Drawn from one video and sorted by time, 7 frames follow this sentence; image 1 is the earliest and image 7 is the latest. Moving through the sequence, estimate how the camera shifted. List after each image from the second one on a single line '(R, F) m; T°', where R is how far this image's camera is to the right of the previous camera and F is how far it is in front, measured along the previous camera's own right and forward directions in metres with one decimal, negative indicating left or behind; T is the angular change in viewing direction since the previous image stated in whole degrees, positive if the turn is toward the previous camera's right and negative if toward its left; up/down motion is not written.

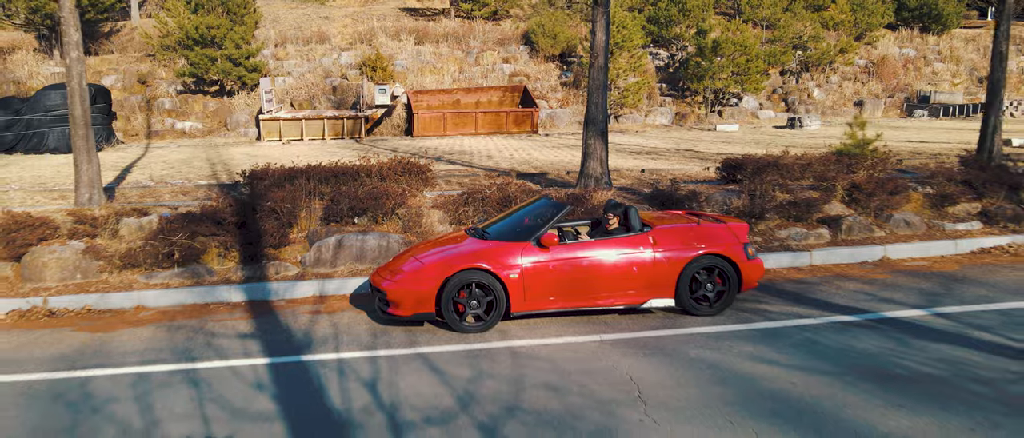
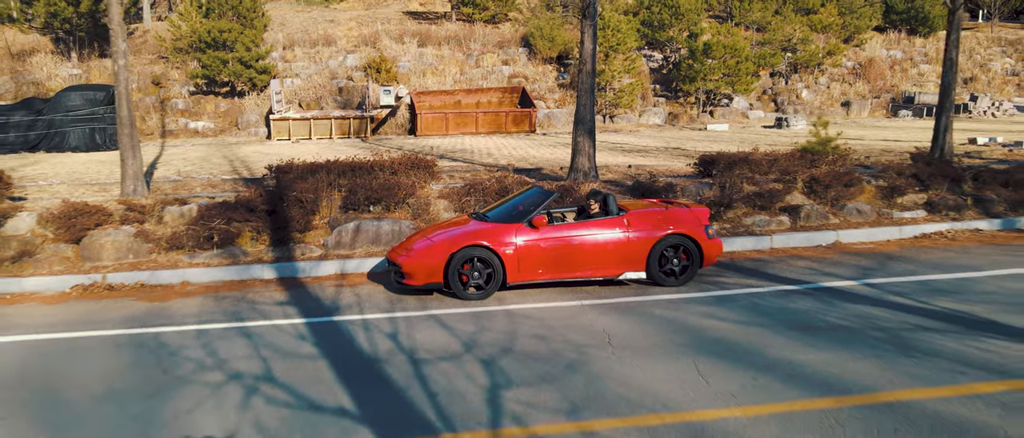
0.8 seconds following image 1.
(0.0, -1.3) m; 0°
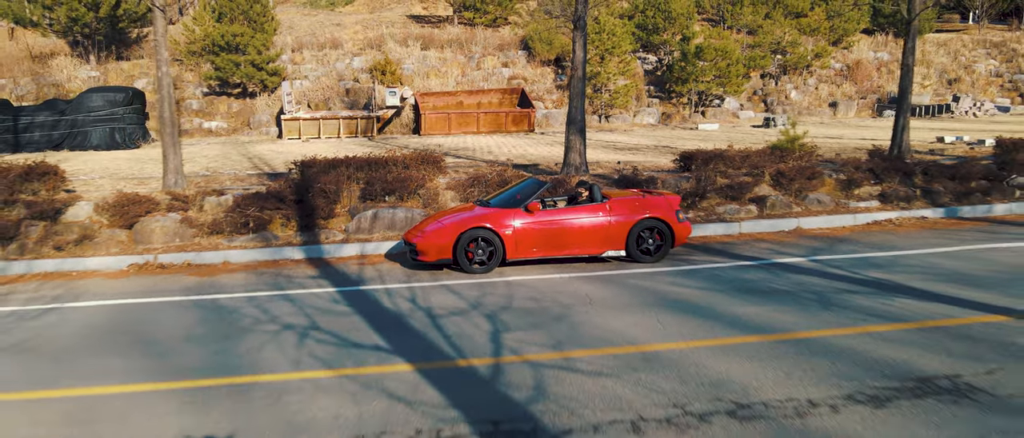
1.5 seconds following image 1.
(0.0, -1.4) m; 0°
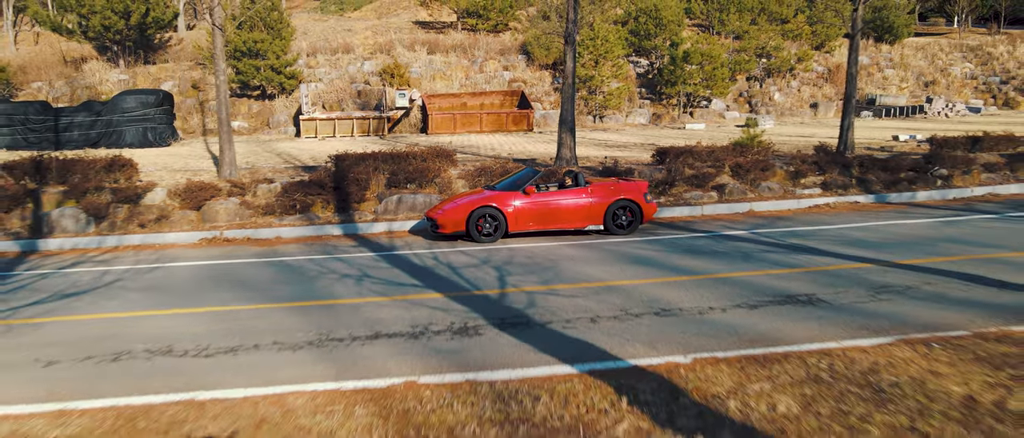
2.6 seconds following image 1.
(0.0, -2.4) m; 0°
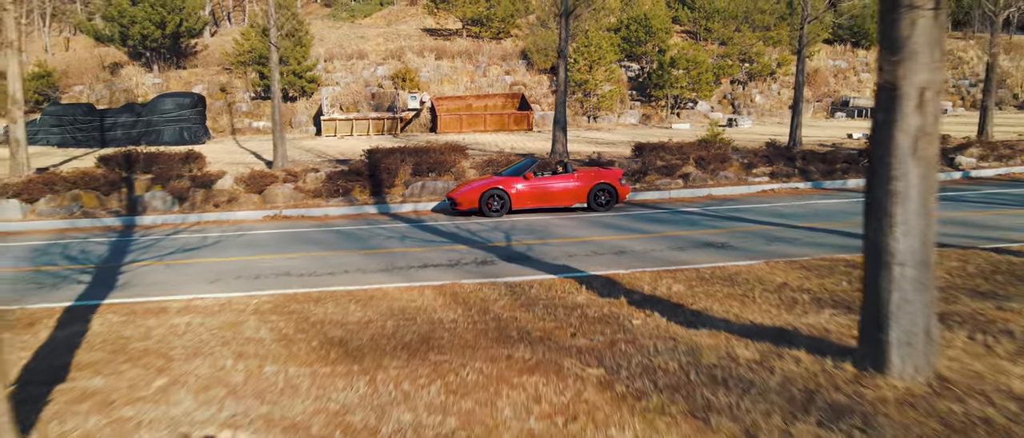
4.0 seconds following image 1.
(0.0, -3.2) m; 0°
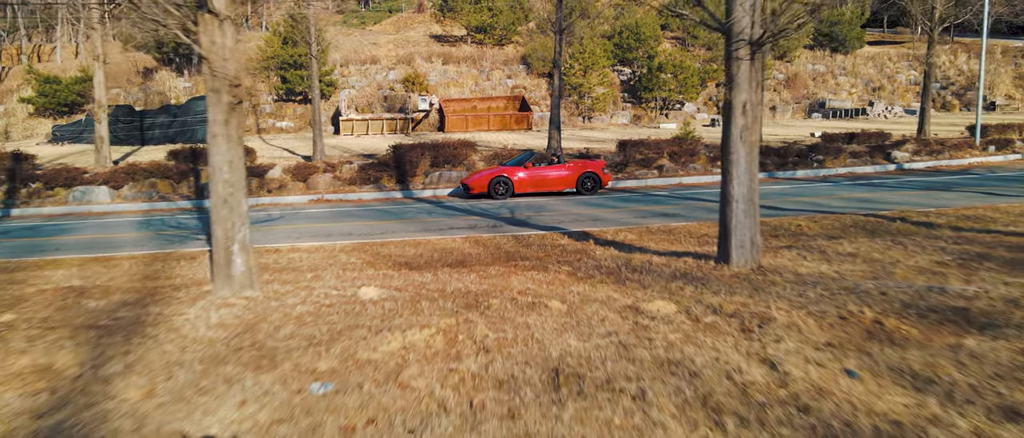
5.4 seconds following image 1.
(-0.1, -3.4) m; 0°
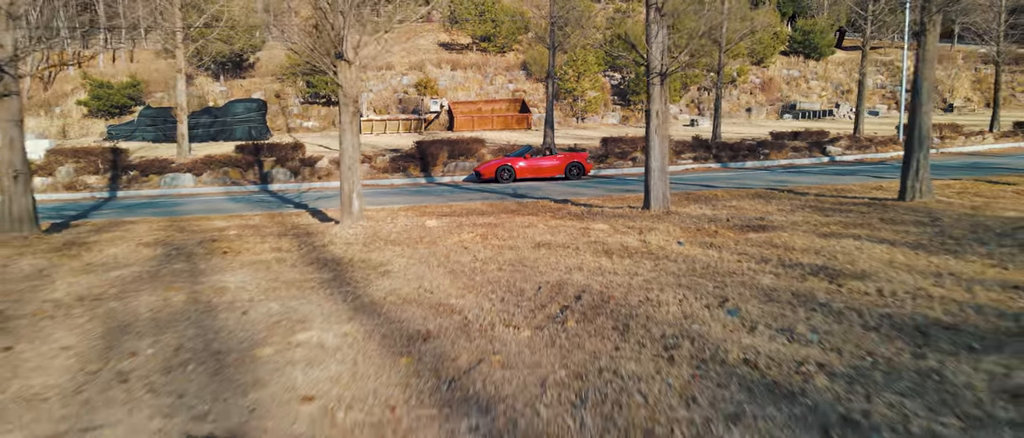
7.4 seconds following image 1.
(-0.1, -4.9) m; 0°
